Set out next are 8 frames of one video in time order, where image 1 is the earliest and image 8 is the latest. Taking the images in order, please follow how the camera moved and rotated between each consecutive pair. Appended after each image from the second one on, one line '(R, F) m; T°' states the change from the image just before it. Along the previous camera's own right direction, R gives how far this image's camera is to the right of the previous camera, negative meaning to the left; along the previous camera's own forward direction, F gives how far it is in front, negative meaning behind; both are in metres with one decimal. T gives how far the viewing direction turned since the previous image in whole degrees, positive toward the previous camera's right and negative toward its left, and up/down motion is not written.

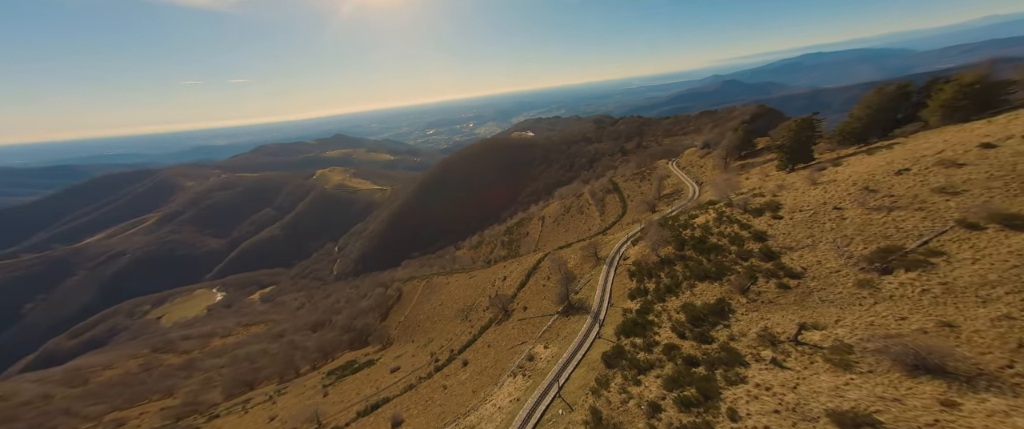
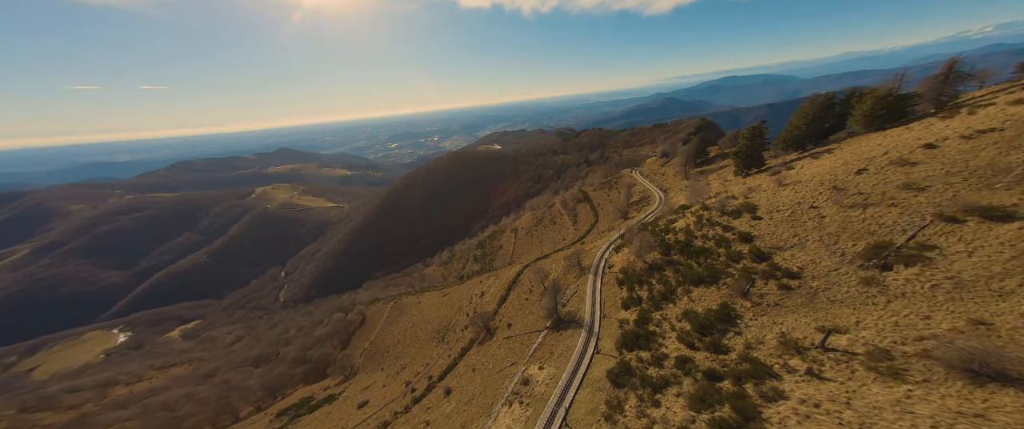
(-1.9, +2.3) m; +6°
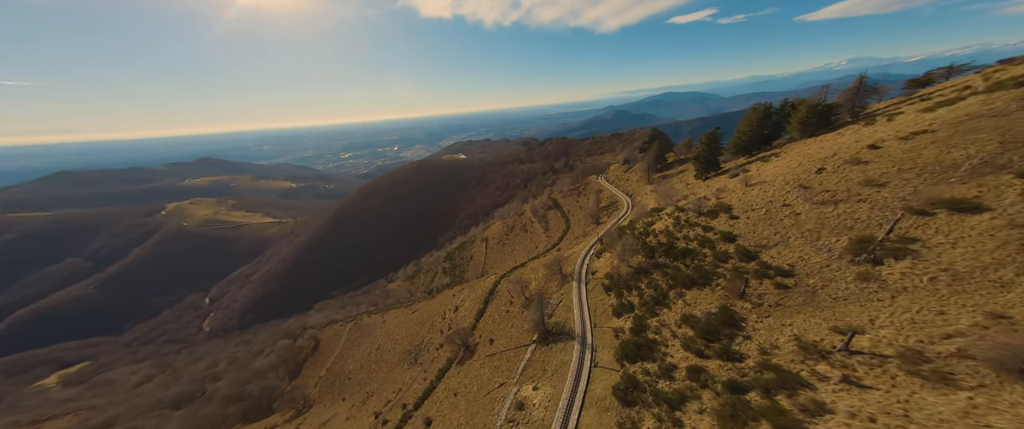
(-2.0, +2.4) m; +7°
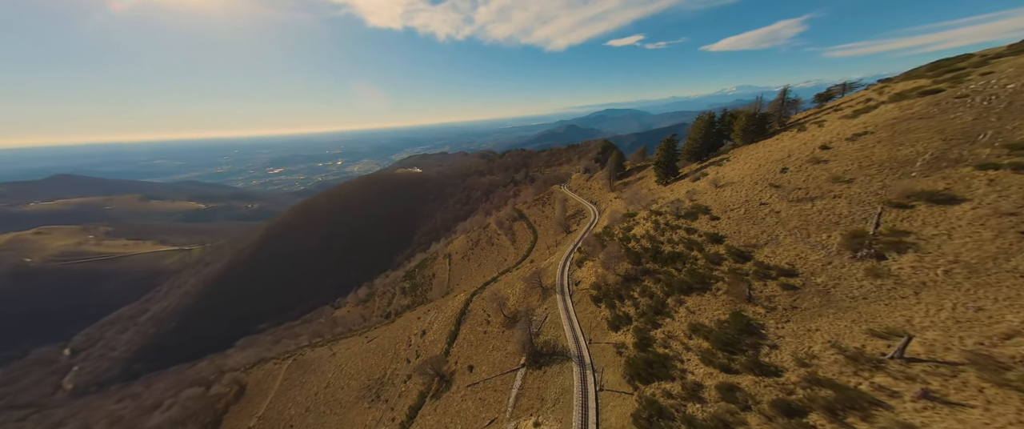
(-2.9, +3.5) m; +8°
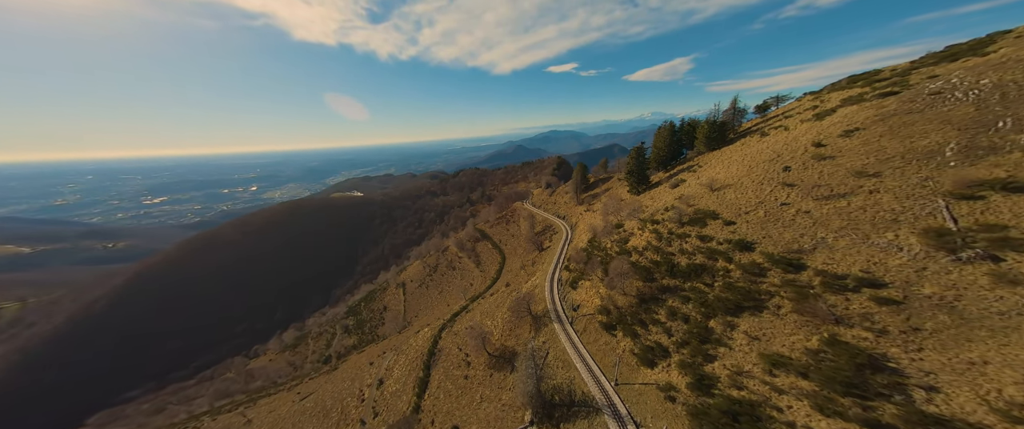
(-4.8, +7.8) m; +10°
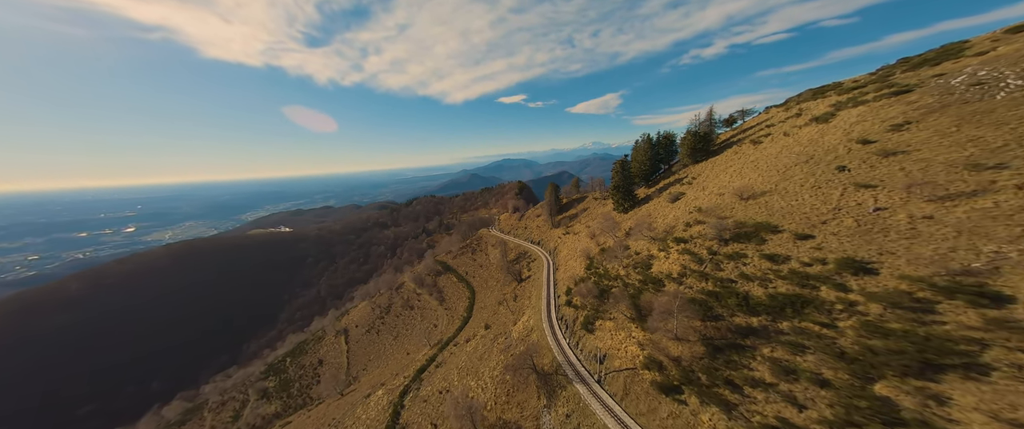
(-5.7, +12.0) m; +9°
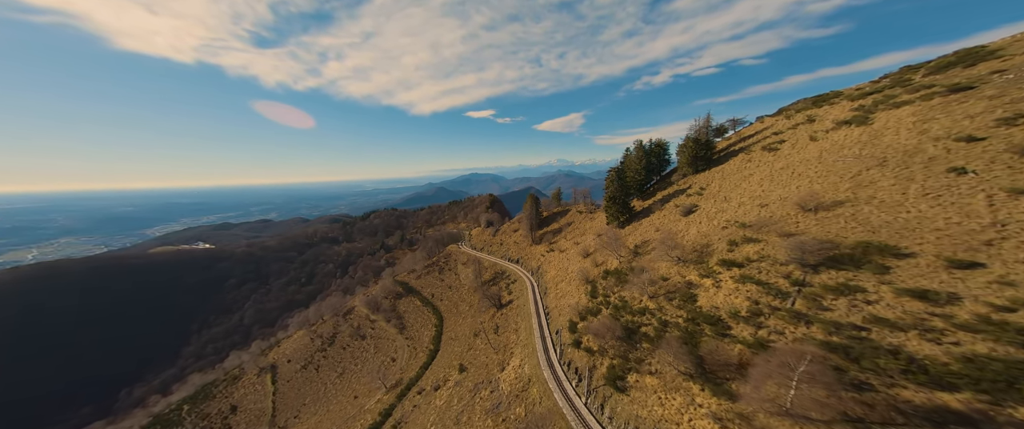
(-4.1, +12.3) m; +7°
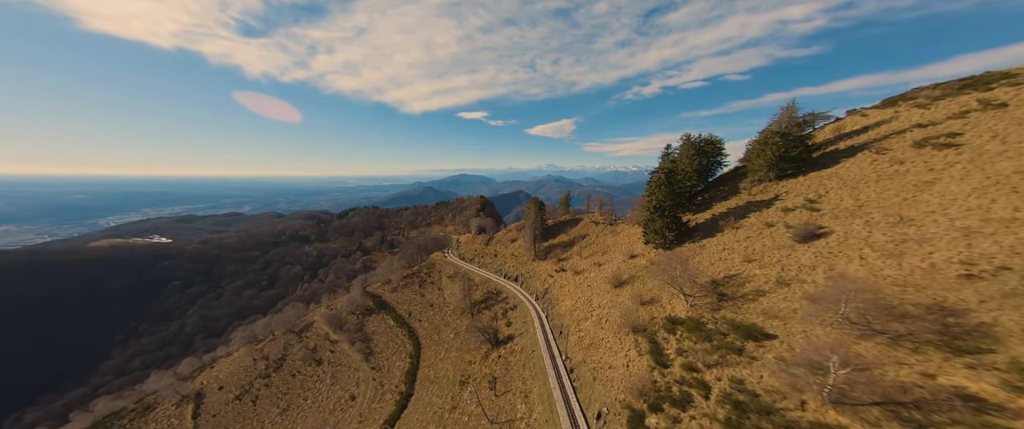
(-4.3, +20.1) m; +3°
